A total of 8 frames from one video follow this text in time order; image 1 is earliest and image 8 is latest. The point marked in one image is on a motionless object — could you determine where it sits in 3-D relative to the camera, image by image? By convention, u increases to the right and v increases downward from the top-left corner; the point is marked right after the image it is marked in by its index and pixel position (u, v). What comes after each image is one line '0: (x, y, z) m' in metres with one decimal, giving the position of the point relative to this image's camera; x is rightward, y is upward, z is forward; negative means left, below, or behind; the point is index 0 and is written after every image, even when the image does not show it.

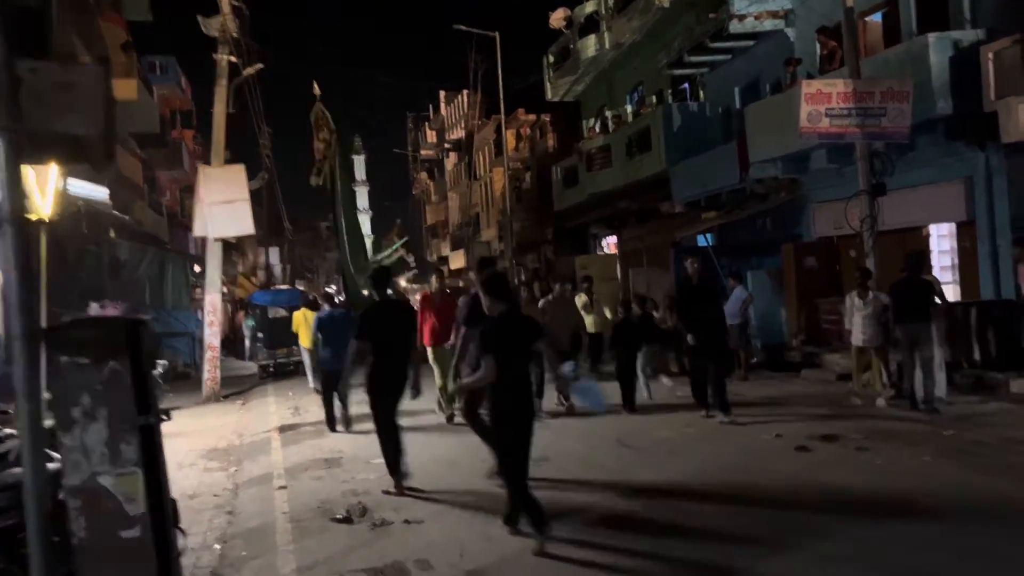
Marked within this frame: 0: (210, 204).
0: (-5.7, +1.6, +16.0) m
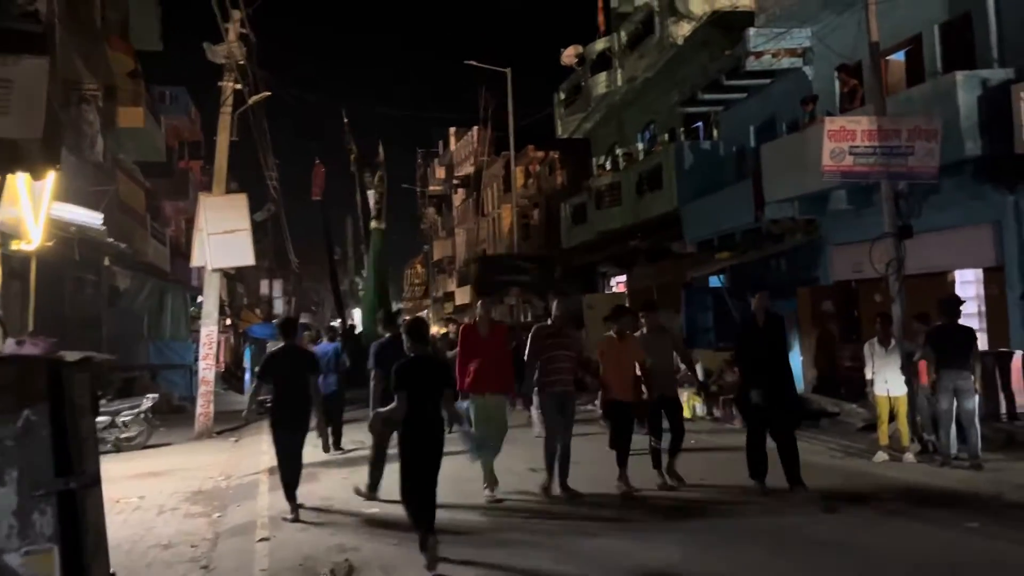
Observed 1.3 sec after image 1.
0: (-5.6, +1.0, +15.5) m
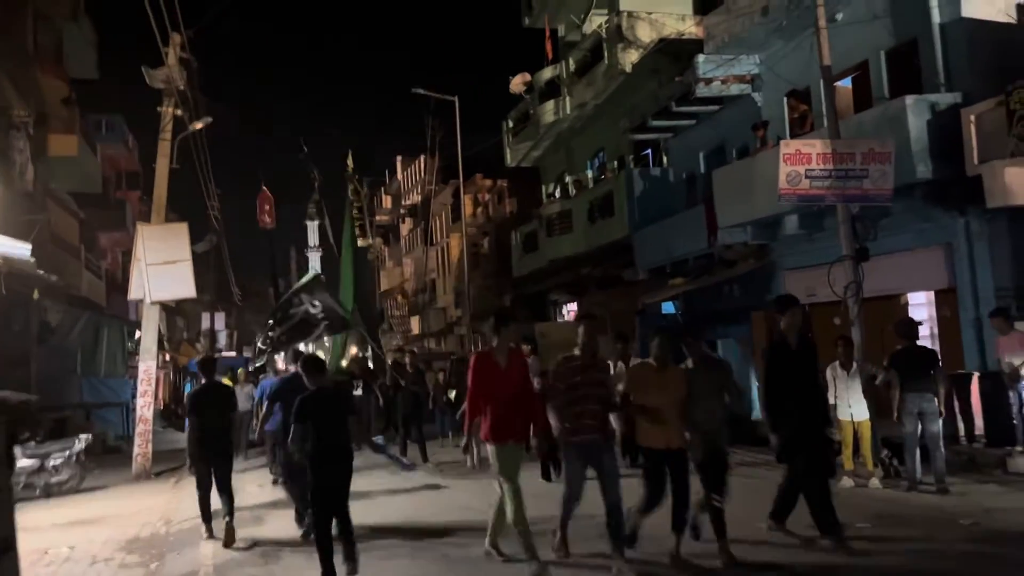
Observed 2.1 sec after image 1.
0: (-6.4, +0.4, +14.8) m
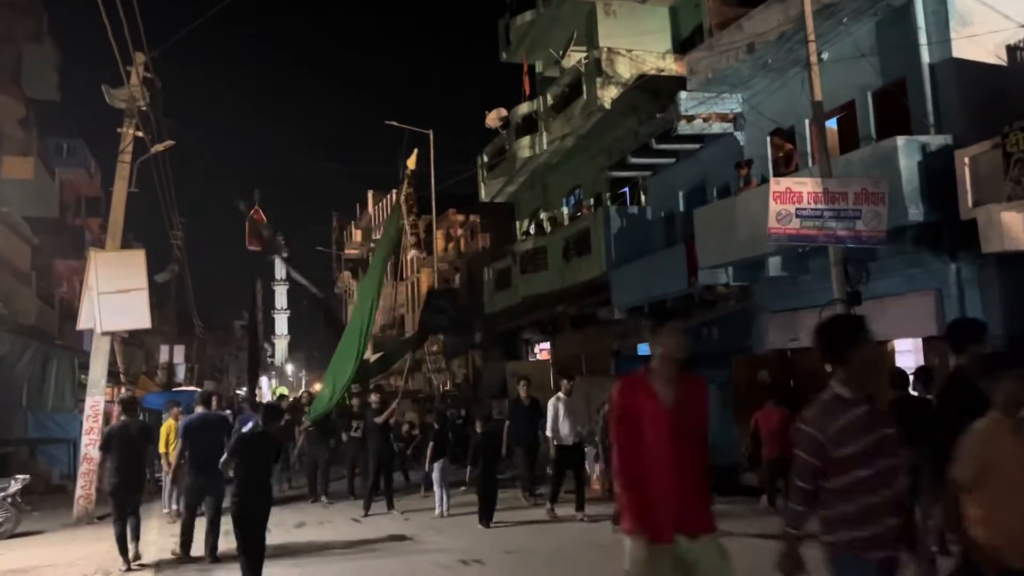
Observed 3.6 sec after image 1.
0: (-6.8, -0.1, +14.0) m
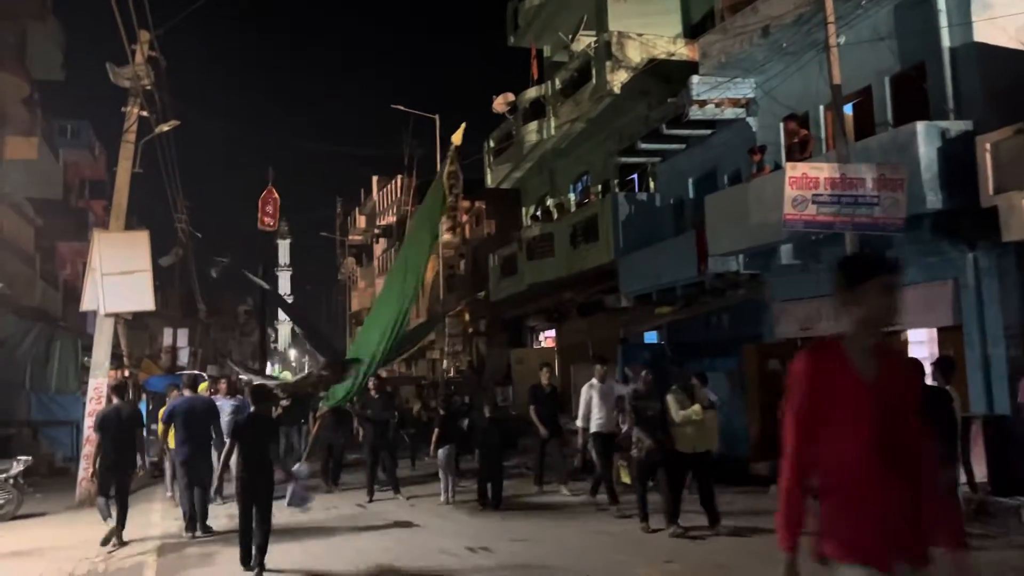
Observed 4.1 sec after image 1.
0: (-6.7, +0.2, +13.8) m
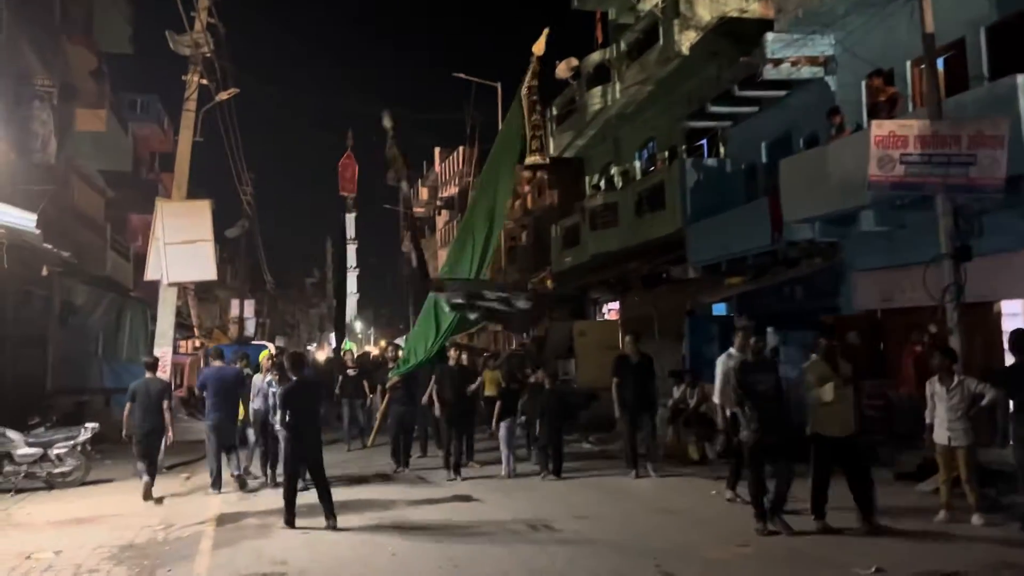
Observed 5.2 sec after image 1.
0: (-5.7, +0.7, +13.8) m
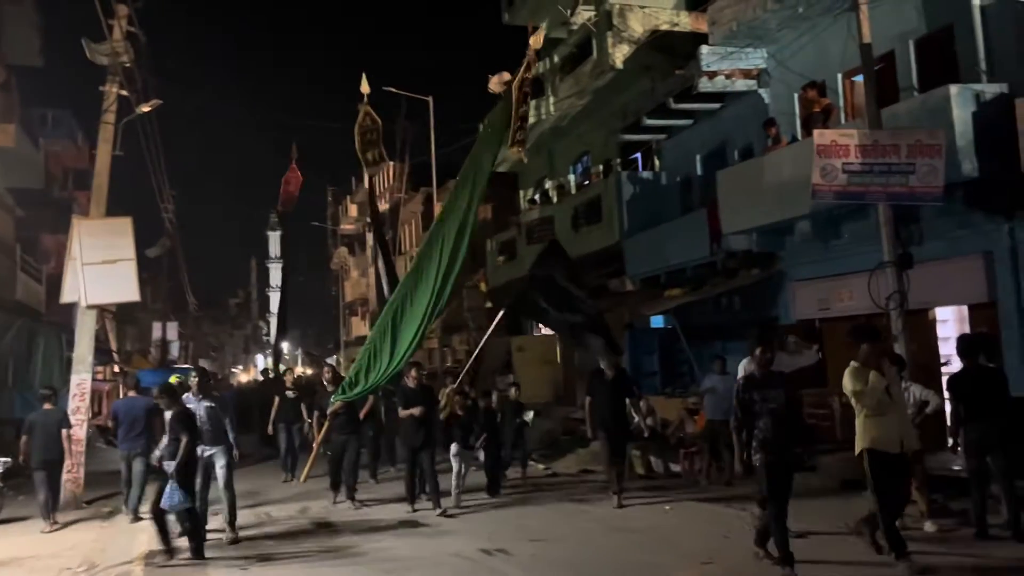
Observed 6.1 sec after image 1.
0: (-6.6, +0.4, +13.0) m
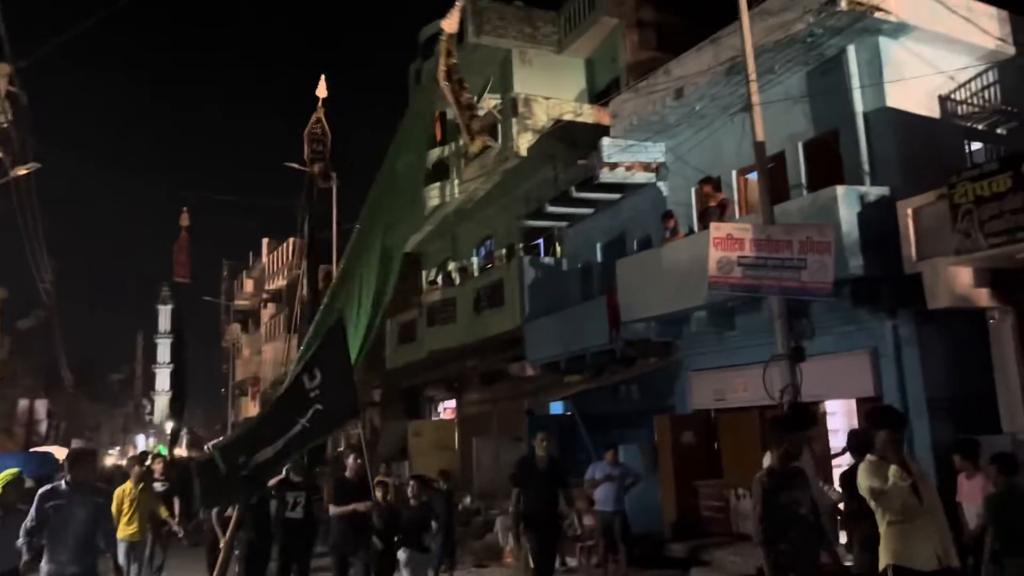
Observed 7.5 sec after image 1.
0: (-8.1, -0.7, +11.9) m
